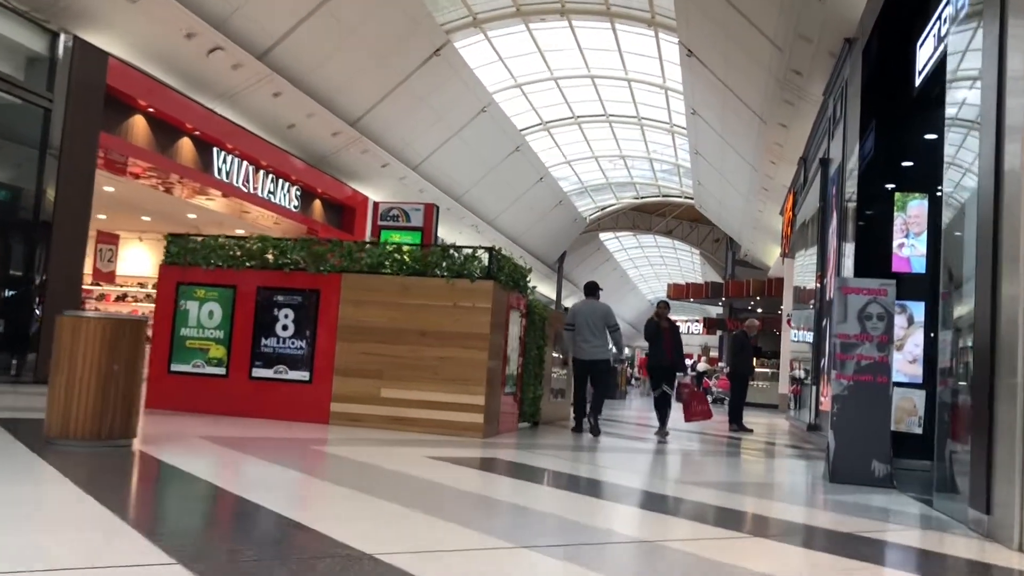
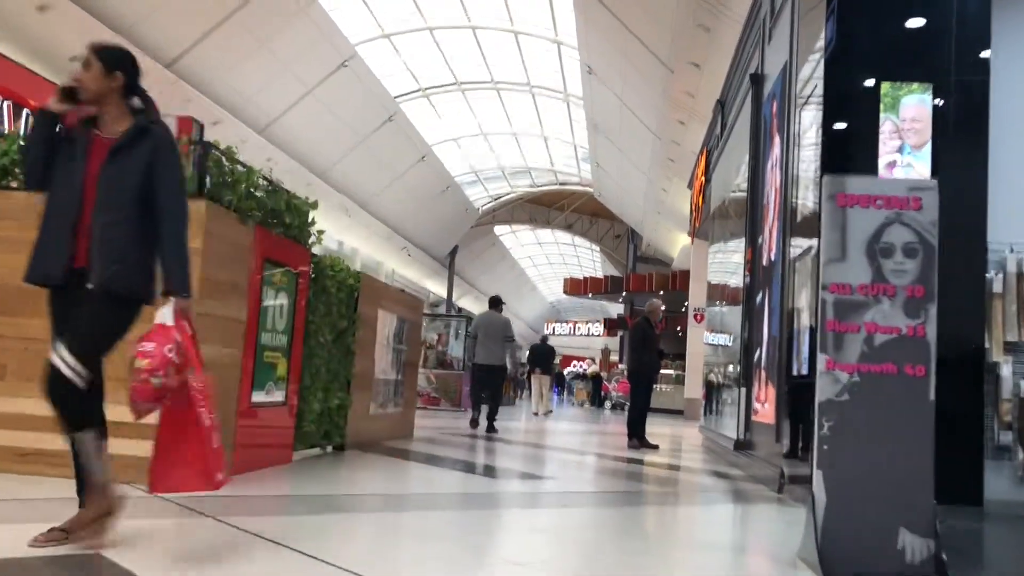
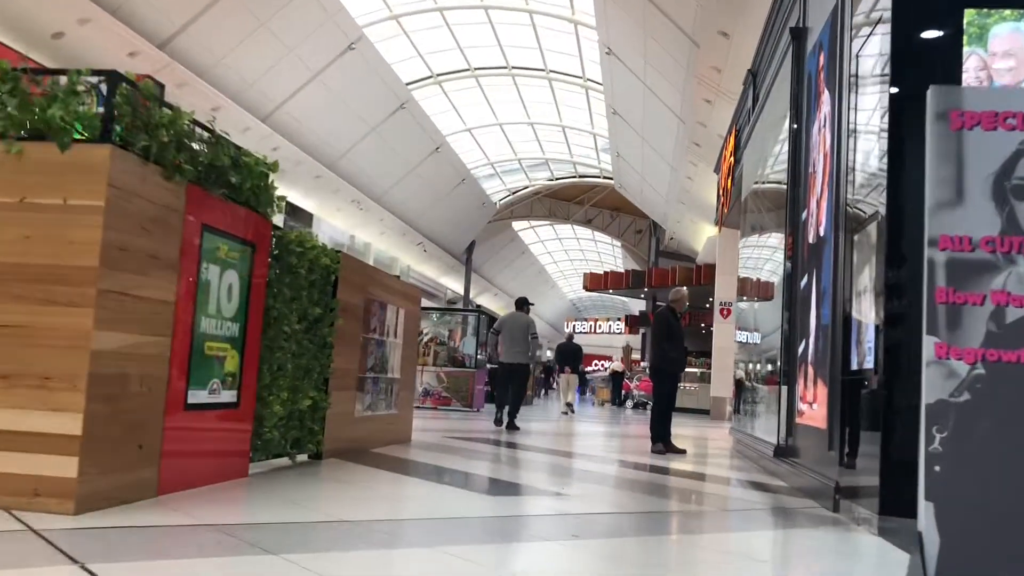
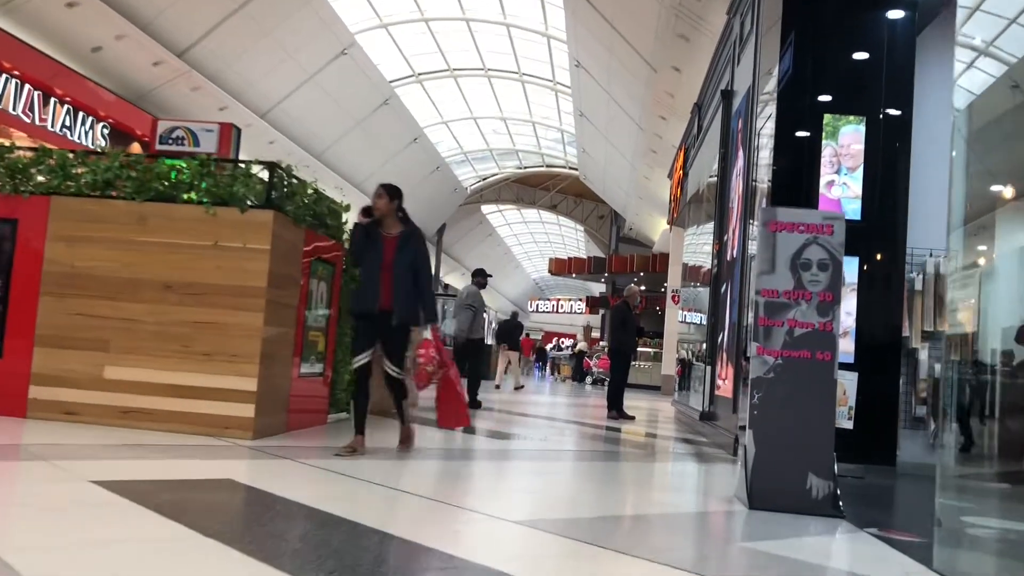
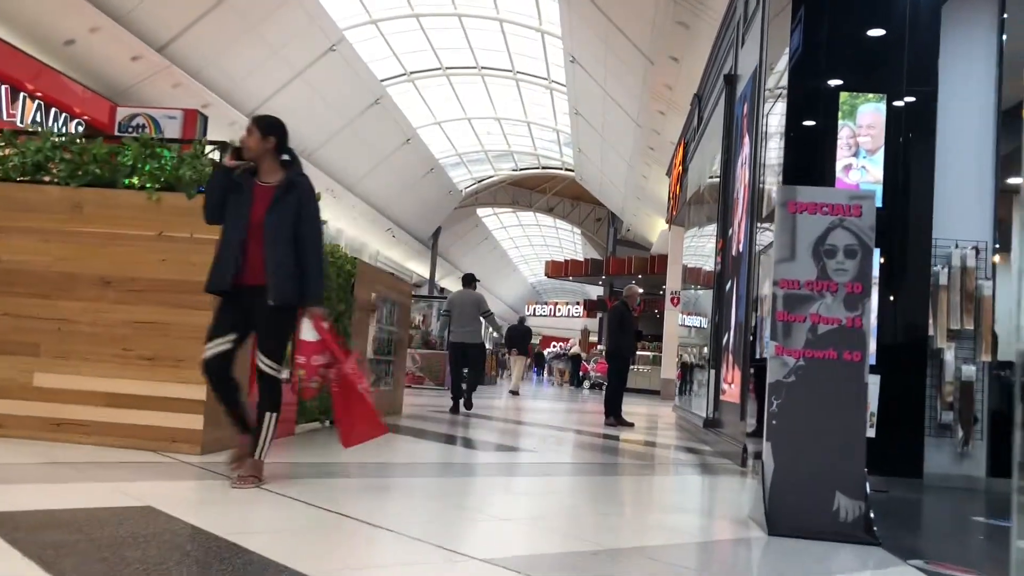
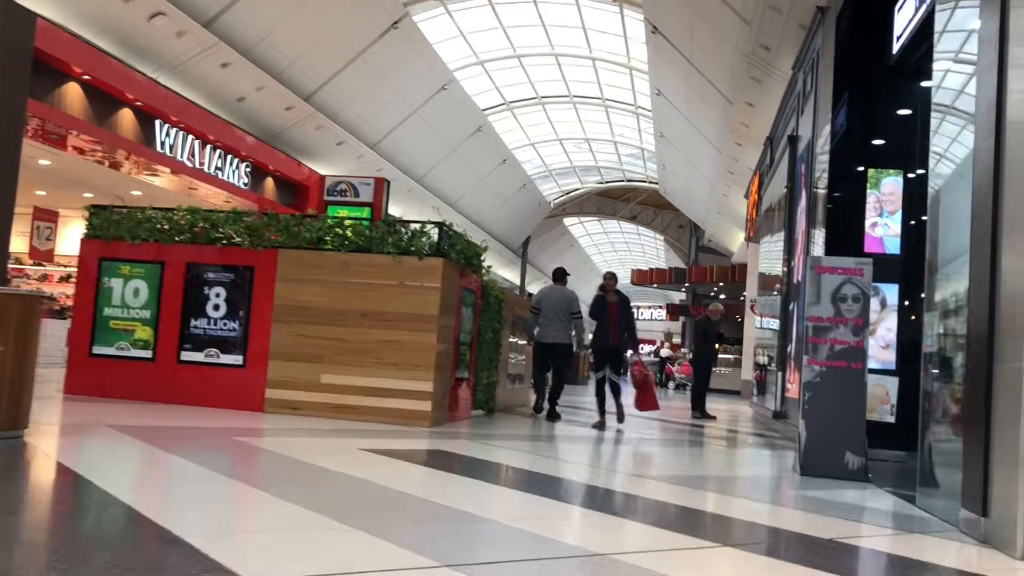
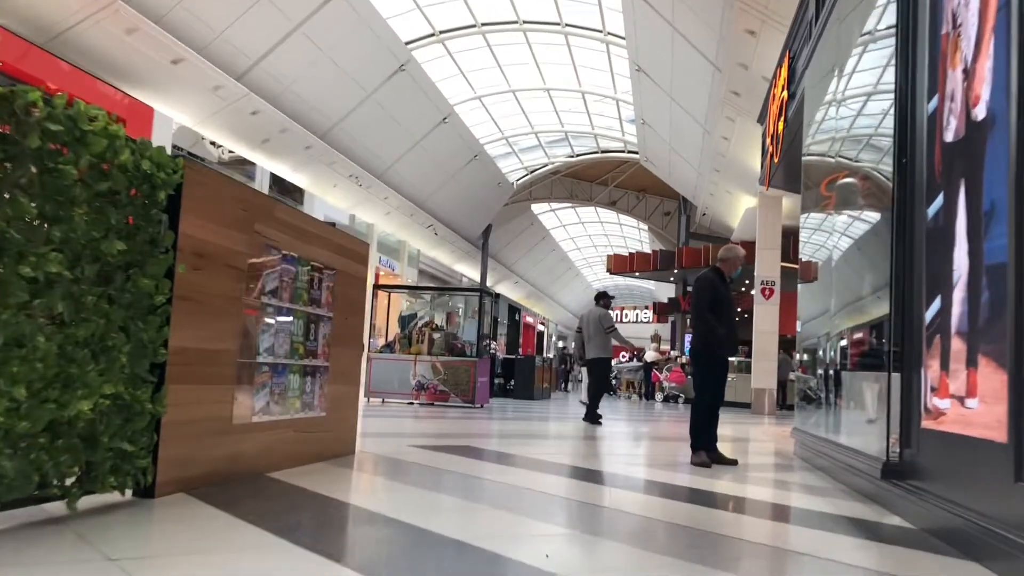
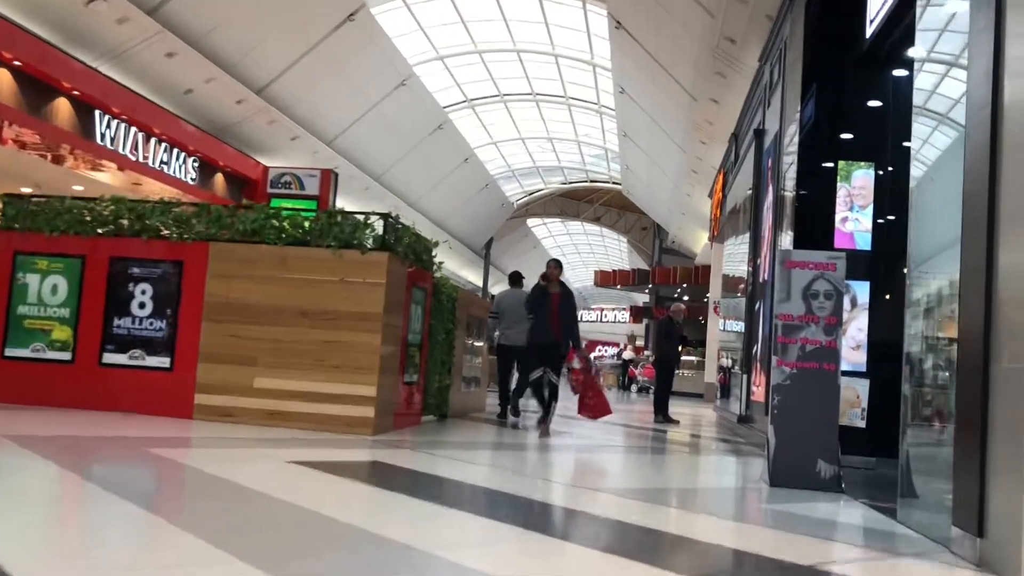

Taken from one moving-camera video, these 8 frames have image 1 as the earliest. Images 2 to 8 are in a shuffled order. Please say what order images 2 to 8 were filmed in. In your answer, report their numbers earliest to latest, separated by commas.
6, 8, 4, 5, 2, 3, 7
